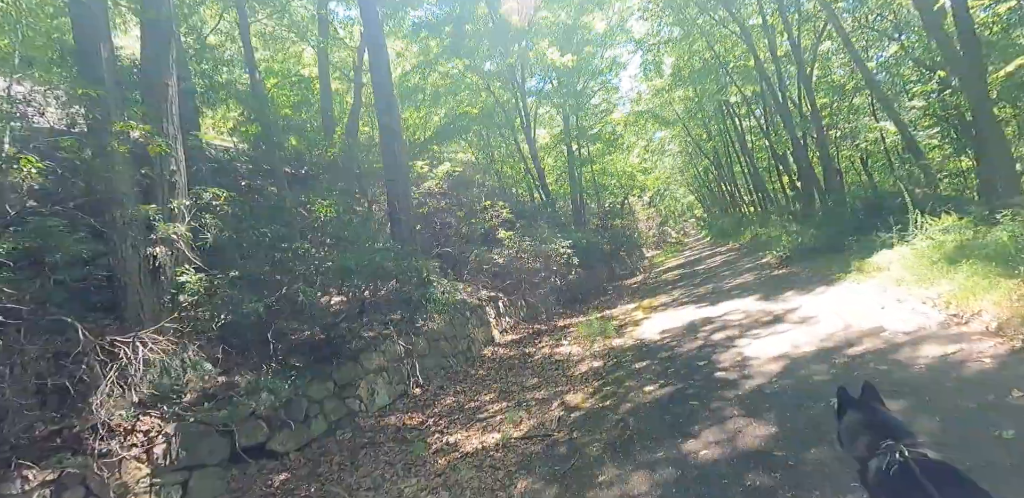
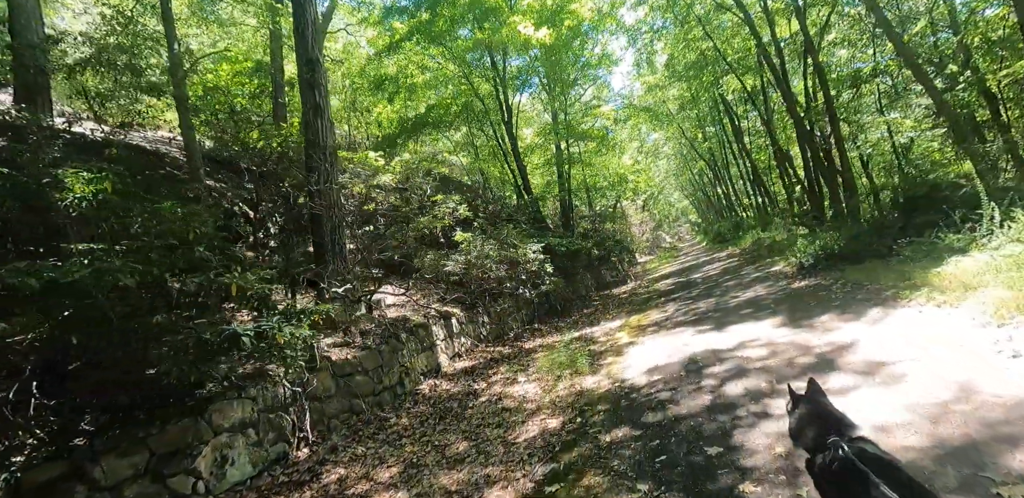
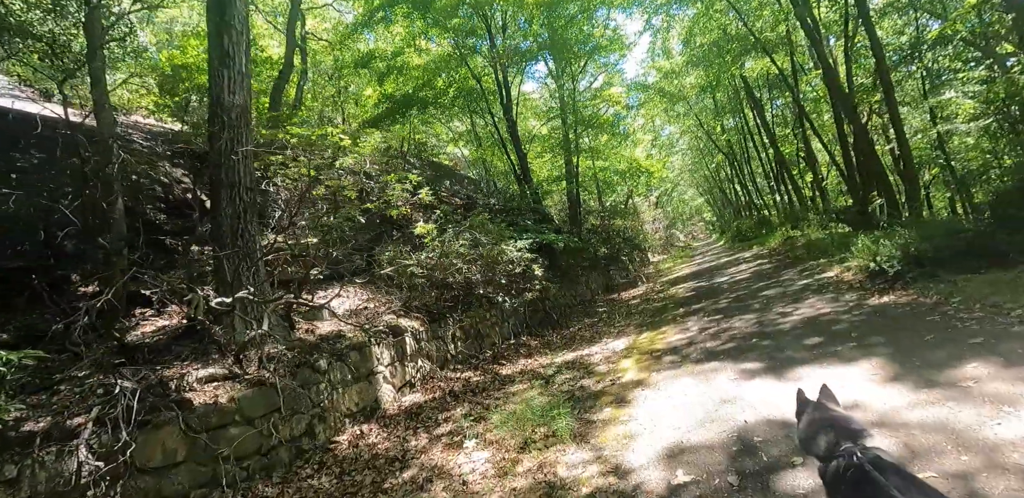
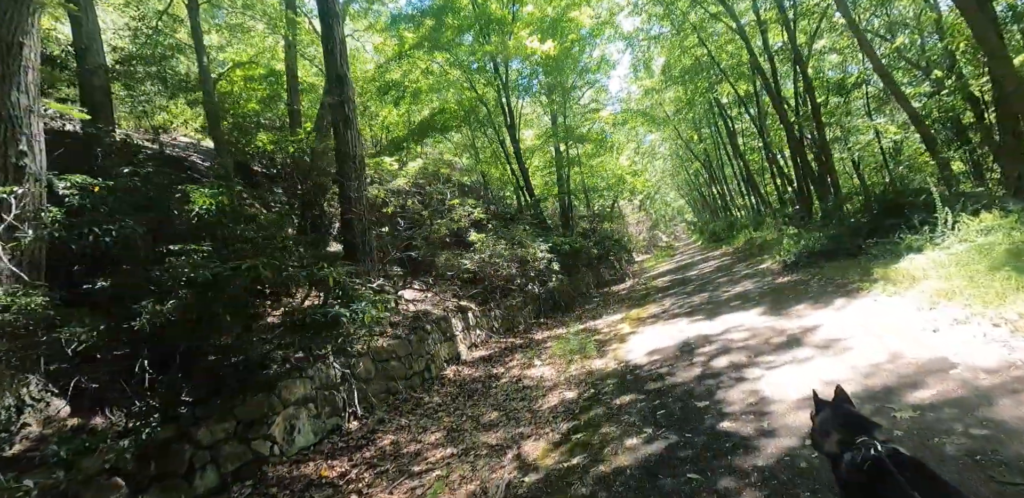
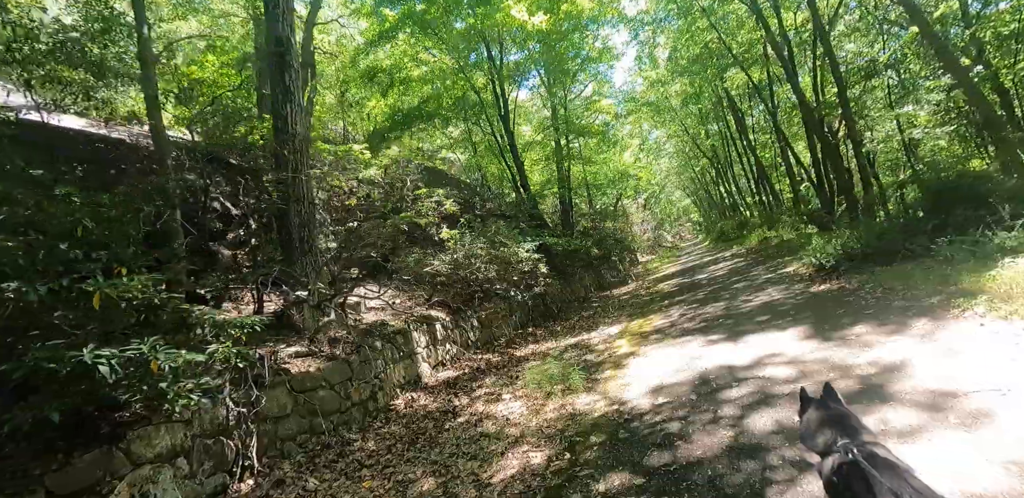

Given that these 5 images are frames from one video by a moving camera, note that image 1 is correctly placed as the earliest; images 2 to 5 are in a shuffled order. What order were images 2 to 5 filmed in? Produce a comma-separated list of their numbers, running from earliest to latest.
4, 2, 5, 3
